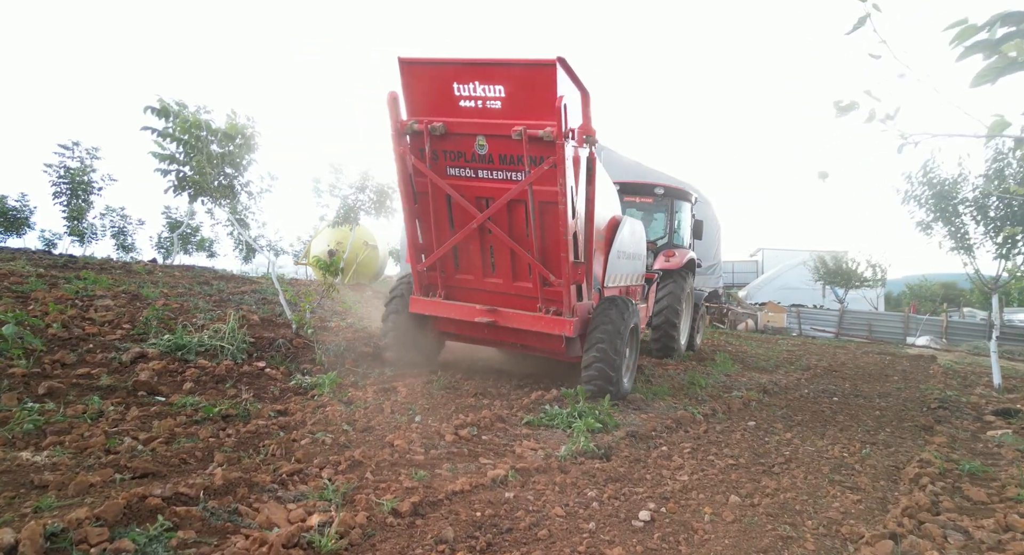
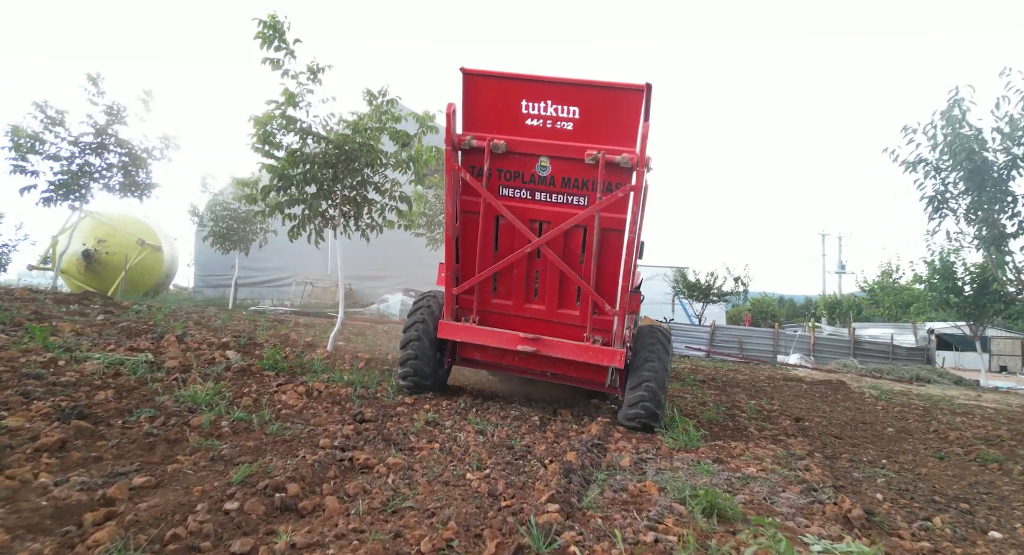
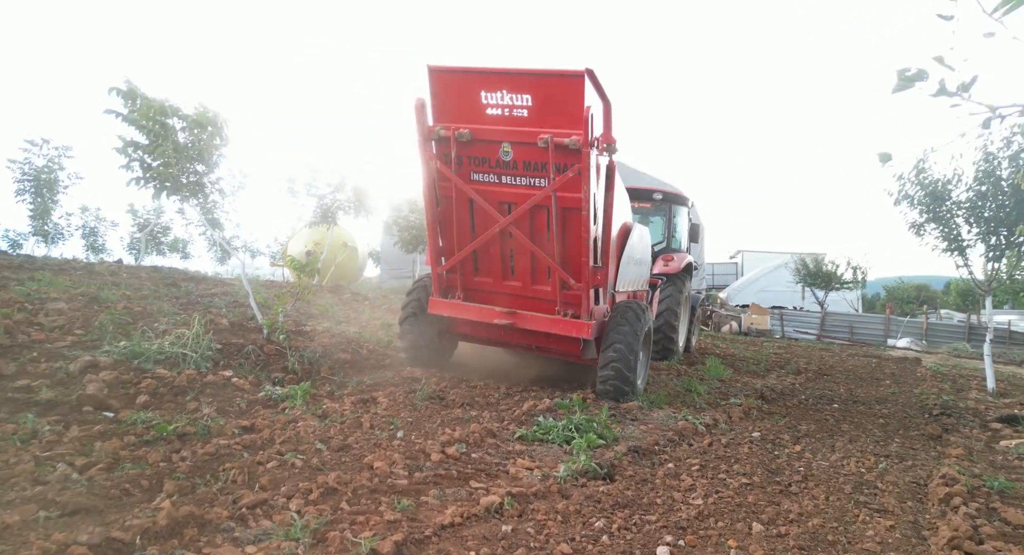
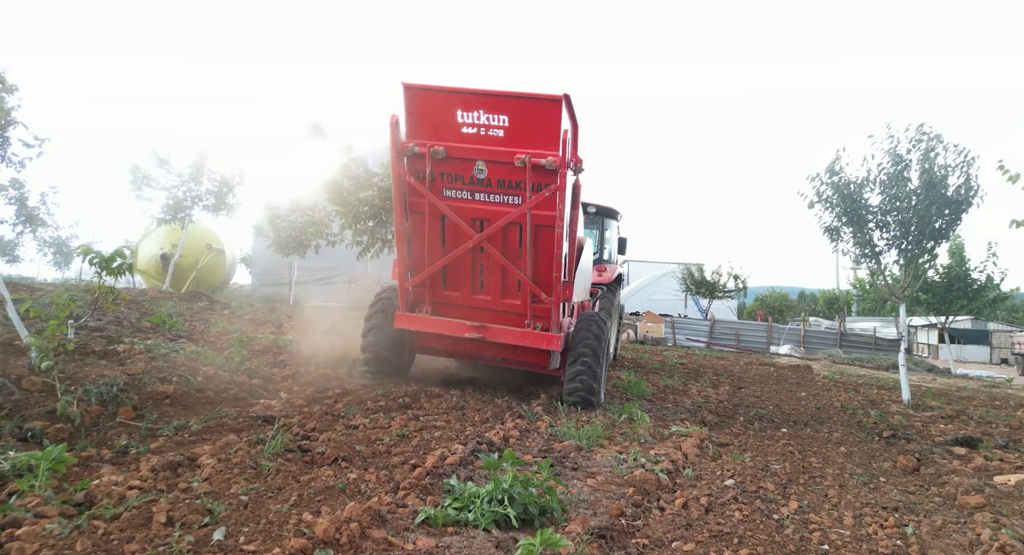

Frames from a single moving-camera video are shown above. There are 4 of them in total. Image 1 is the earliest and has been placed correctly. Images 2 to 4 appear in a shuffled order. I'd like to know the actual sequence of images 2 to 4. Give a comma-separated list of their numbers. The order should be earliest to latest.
3, 4, 2
